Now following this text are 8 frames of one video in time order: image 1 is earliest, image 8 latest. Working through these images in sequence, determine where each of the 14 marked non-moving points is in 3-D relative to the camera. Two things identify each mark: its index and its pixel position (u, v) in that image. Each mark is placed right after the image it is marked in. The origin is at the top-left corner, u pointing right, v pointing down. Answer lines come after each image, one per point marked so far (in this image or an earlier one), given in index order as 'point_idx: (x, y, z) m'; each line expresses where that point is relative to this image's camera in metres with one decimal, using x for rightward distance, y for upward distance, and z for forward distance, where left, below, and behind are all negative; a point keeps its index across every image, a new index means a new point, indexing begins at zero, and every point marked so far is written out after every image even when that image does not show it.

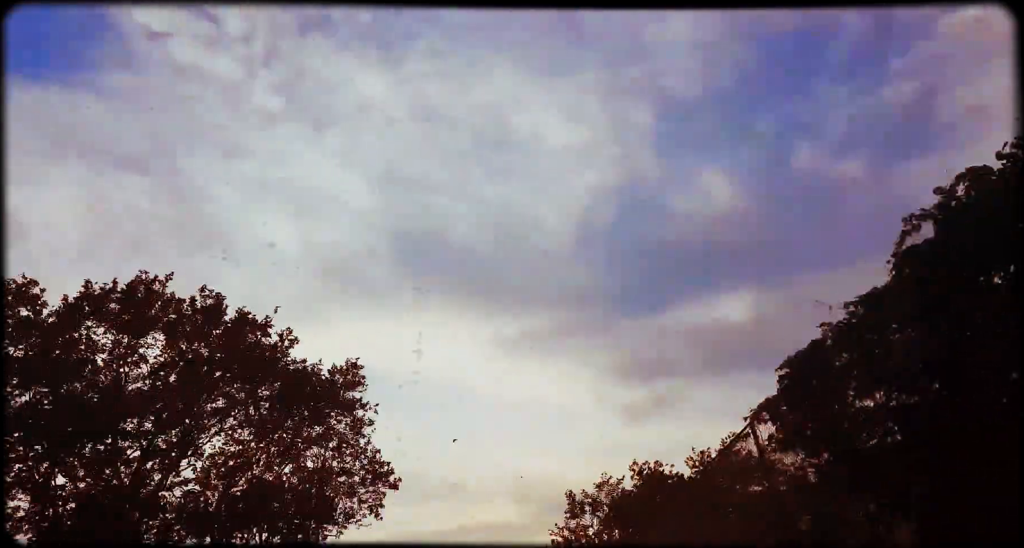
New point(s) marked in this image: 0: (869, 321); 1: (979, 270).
0: (+5.7, -0.8, +12.7) m
1: (+6.0, 0.0, +10.4) m
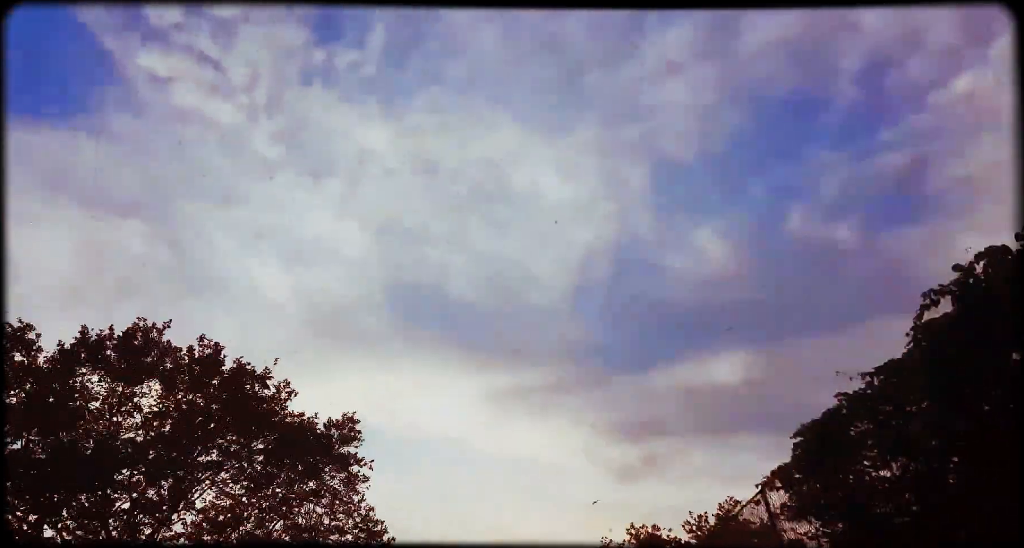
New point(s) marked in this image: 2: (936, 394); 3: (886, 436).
0: (+5.9, -1.8, +12.6) m
1: (+6.3, -1.0, +10.4) m
2: (+6.1, -1.8, +10.9) m
3: (+5.7, -2.5, +12.2) m
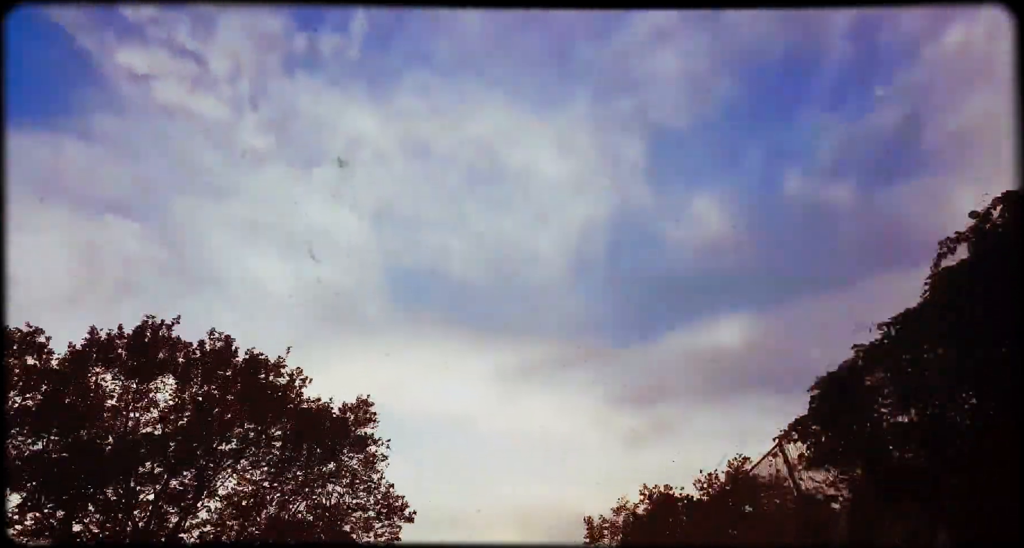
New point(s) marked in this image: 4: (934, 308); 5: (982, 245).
0: (+6.4, -1.1, +13.3) m
1: (+6.8, -0.3, +11.0) m
2: (+6.6, -1.1, +11.6) m
3: (+6.3, -1.8, +12.9) m
4: (+6.4, -0.6, +12.1) m
5: (+7.0, +0.4, +11.9) m
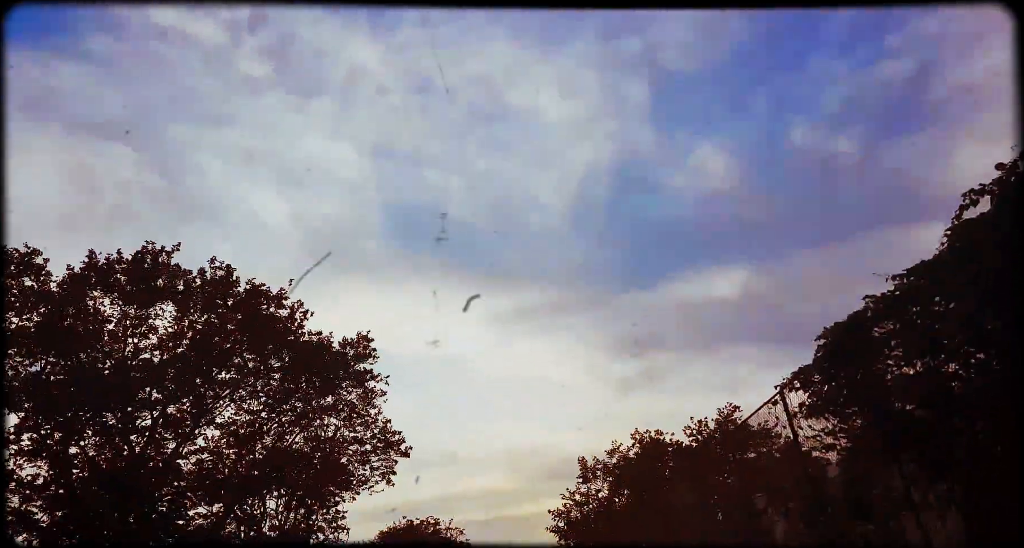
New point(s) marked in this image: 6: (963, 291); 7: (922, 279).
0: (+6.7, -0.4, +13.4) m
1: (+7.1, +0.3, +11.1) m
2: (+6.8, -0.4, +11.7) m
3: (+6.5, -1.0, +13.0) m
4: (+6.7, +0.1, +12.2) m
5: (+7.3, +1.0, +11.9) m
6: (+6.5, -0.3, +11.3) m
7: (+6.7, -0.1, +13.4) m
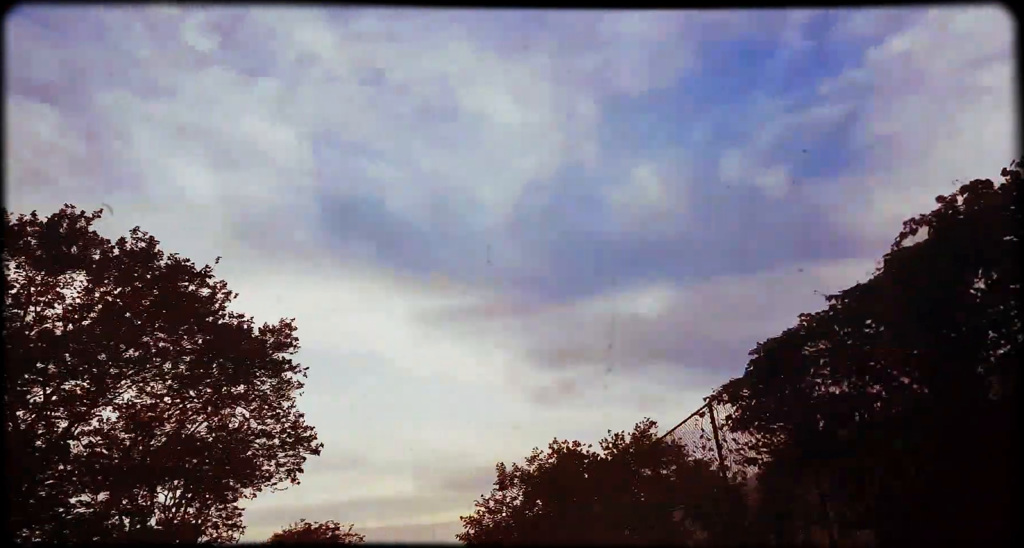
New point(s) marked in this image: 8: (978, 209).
0: (+5.7, -0.7, +13.6) m
1: (+6.3, 0.0, +11.3) m
2: (+6.0, -0.8, +11.9) m
3: (+5.5, -1.4, +13.2) m
4: (+5.8, -0.2, +12.4) m
5: (+6.6, +0.6, +12.2) m
6: (+5.7, -0.6, +11.5) m
7: (+5.8, -0.4, +13.6) m
8: (+6.6, +0.9, +11.3) m
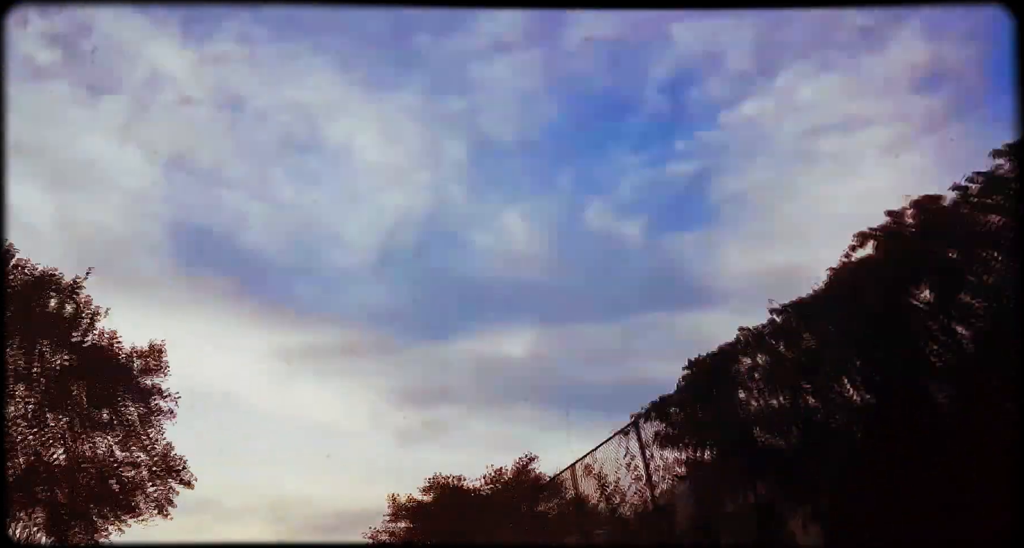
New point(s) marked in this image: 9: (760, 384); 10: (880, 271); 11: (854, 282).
0: (+4.6, -0.8, +12.8) m
1: (+5.2, -0.1, +10.5) m
2: (+4.8, -0.9, +11.1) m
3: (+4.4, -1.5, +12.3) m
4: (+4.7, -0.3, +11.6) m
5: (+5.4, +0.5, +11.3) m
6: (+4.6, -0.7, +10.7) m
7: (+4.7, -0.6, +12.8) m
8: (+5.4, +0.8, +10.5) m
9: (+3.5, -1.6, +11.4) m
10: (+5.2, +0.1, +11.2) m
11: (+5.0, -0.1, +11.4) m
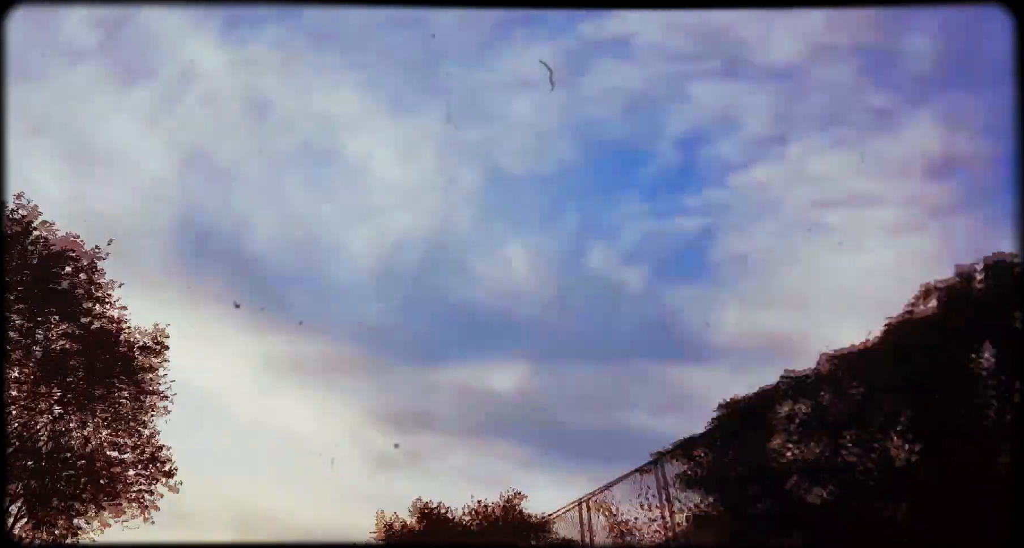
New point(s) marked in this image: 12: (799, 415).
0: (+4.9, -1.6, +12.1) m
1: (+5.6, -0.8, +9.8) m
2: (+5.2, -1.6, +10.4) m
3: (+4.7, -2.2, +11.6) m
4: (+5.1, -1.0, +10.9) m
5: (+5.9, -0.2, +10.7) m
6: (+4.9, -1.4, +10.0) m
7: (+5.0, -1.3, +12.1) m
8: (+6.0, +0.1, +9.9) m
9: (+3.8, -2.1, +10.6) m
10: (+5.6, -0.6, +10.6) m
11: (+5.4, -0.8, +10.7) m
12: (+3.9, -1.9, +10.7) m
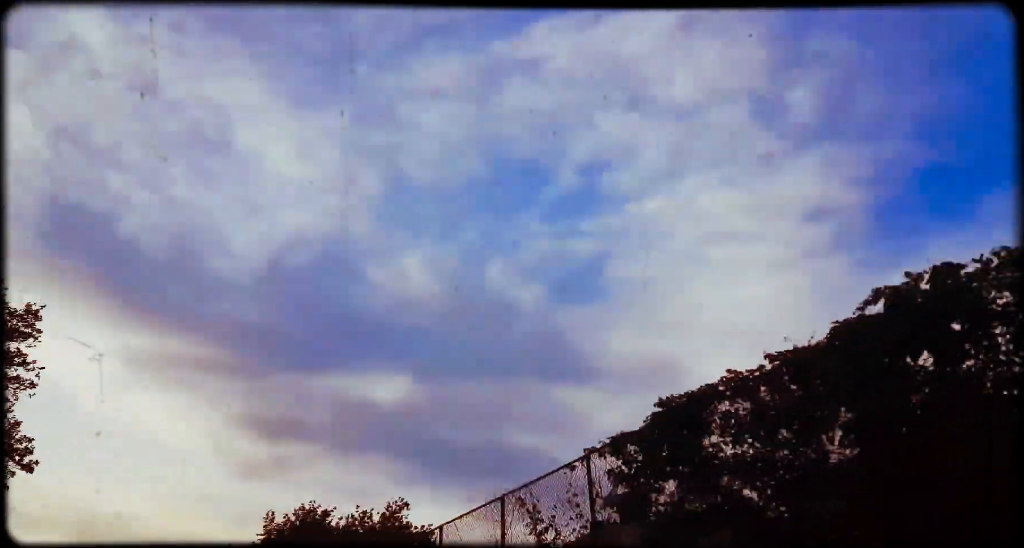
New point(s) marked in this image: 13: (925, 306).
0: (+4.3, -1.3, +11.7) m
1: (+4.6, -0.8, +9.3) m
2: (+4.3, -1.5, +10.0) m
3: (+4.0, -2.0, +11.4) m
4: (+4.3, -0.9, +10.5) m
5: (+5.0, -0.1, +10.1) m
6: (+4.0, -1.3, +9.7) m
7: (+4.4, -1.1, +11.7) m
8: (+4.9, +0.2, +9.3) m
9: (+3.0, -2.0, +10.5) m
10: (+4.7, -0.5, +10.1) m
11: (+4.5, -0.7, +10.3) m
12: (+3.0, -1.8, +10.6) m
13: (+5.0, -0.1, +9.6) m
